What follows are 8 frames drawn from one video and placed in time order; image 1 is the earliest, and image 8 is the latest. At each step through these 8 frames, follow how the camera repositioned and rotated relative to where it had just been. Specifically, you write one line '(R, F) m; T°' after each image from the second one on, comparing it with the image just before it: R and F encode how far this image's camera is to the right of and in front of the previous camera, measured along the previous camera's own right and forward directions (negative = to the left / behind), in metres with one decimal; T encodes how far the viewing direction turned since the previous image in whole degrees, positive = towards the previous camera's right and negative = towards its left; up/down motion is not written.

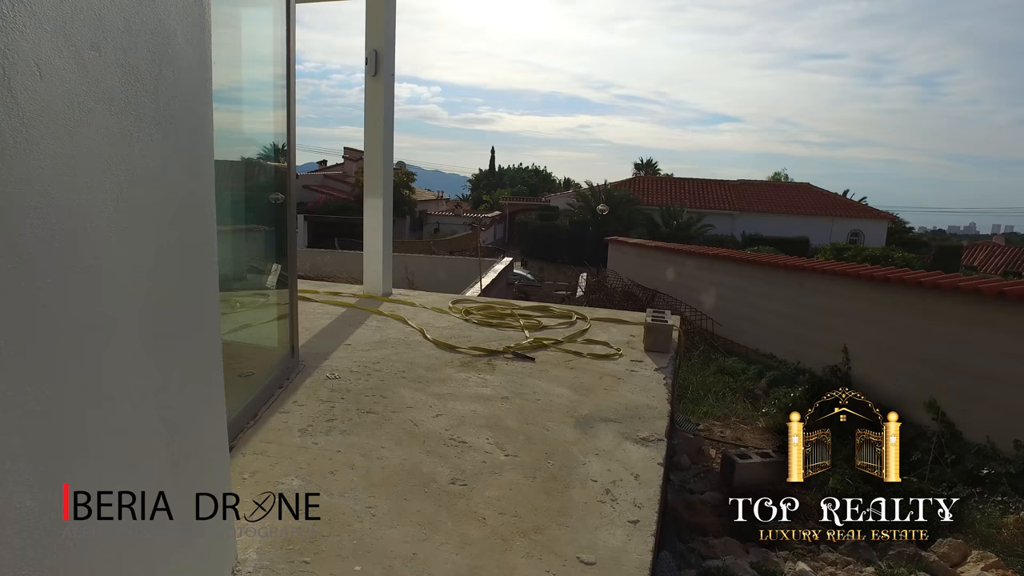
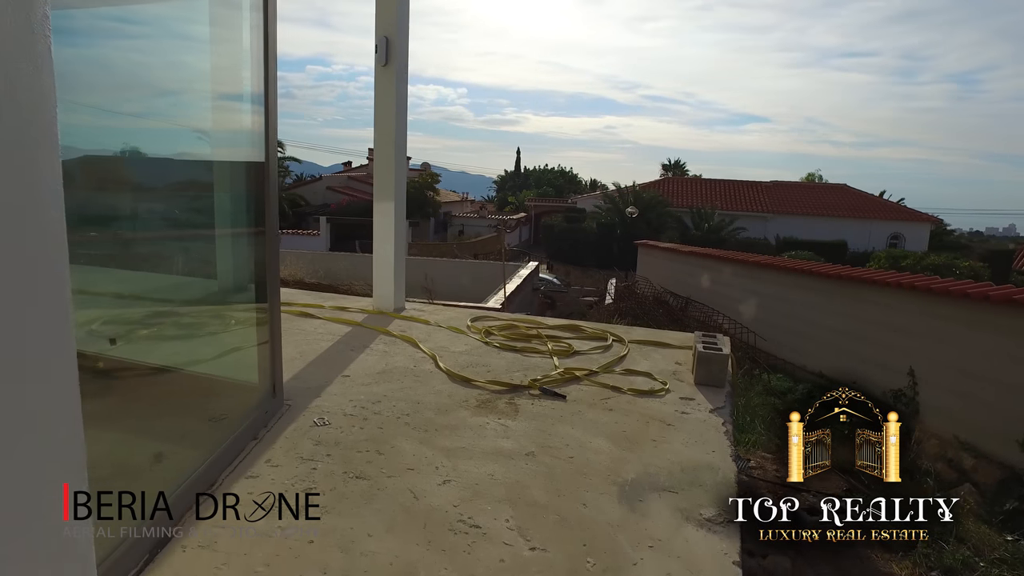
(0.0, +0.6) m; -2°
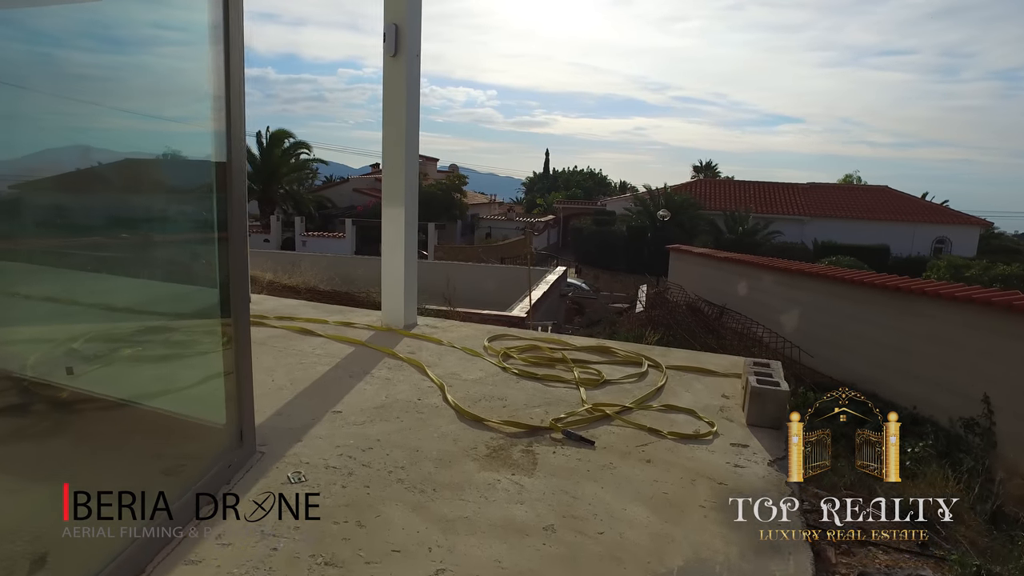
(0.0, +0.5) m; -2°
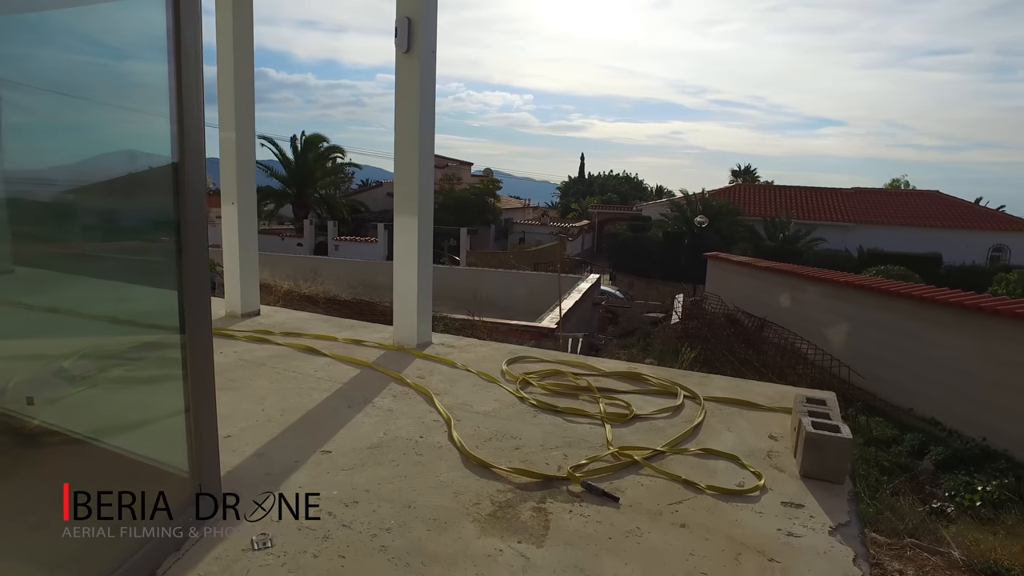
(+0.1, +0.4) m; -3°
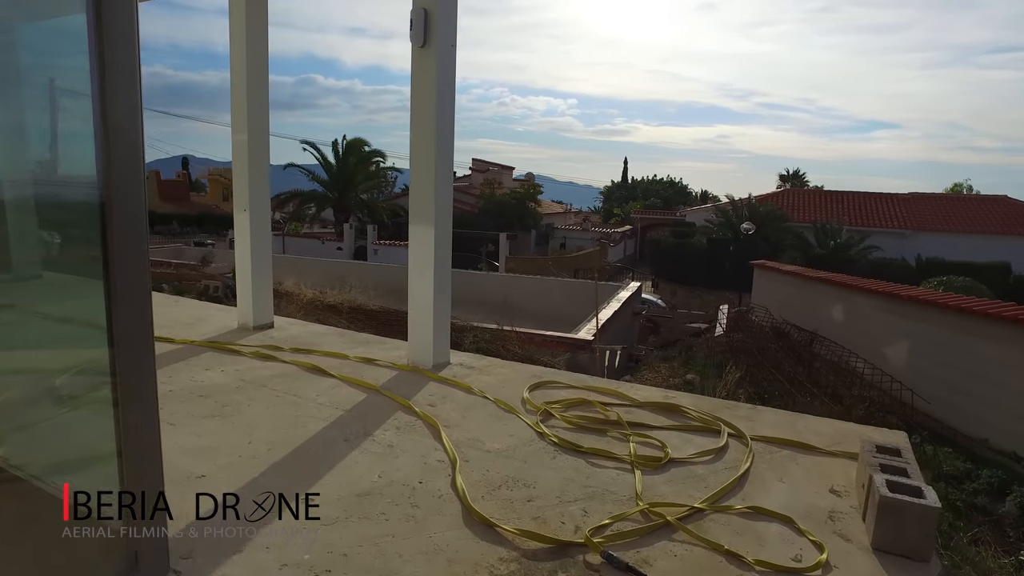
(+0.1, +0.4) m; -3°
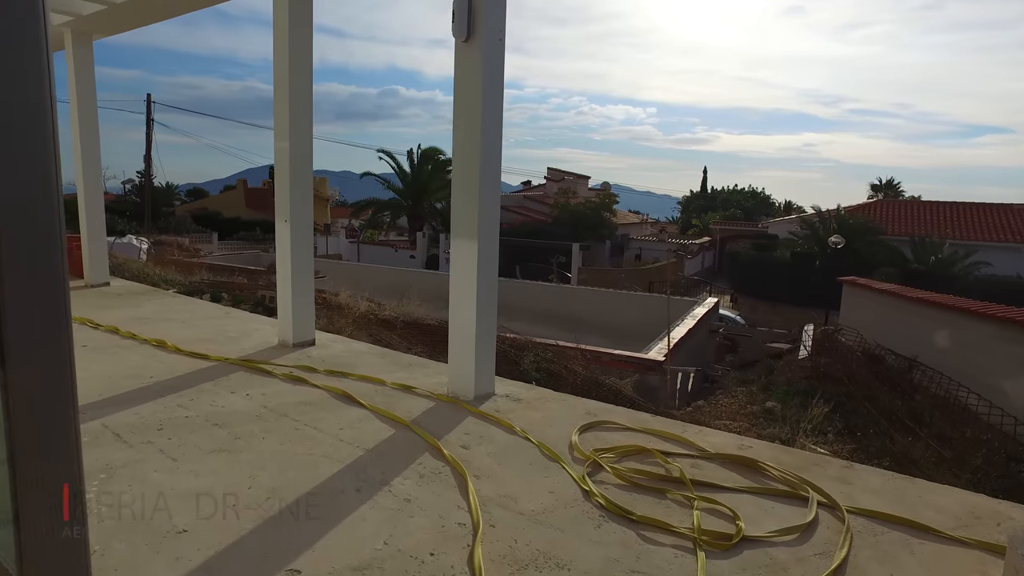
(+0.1, +0.4) m; -6°
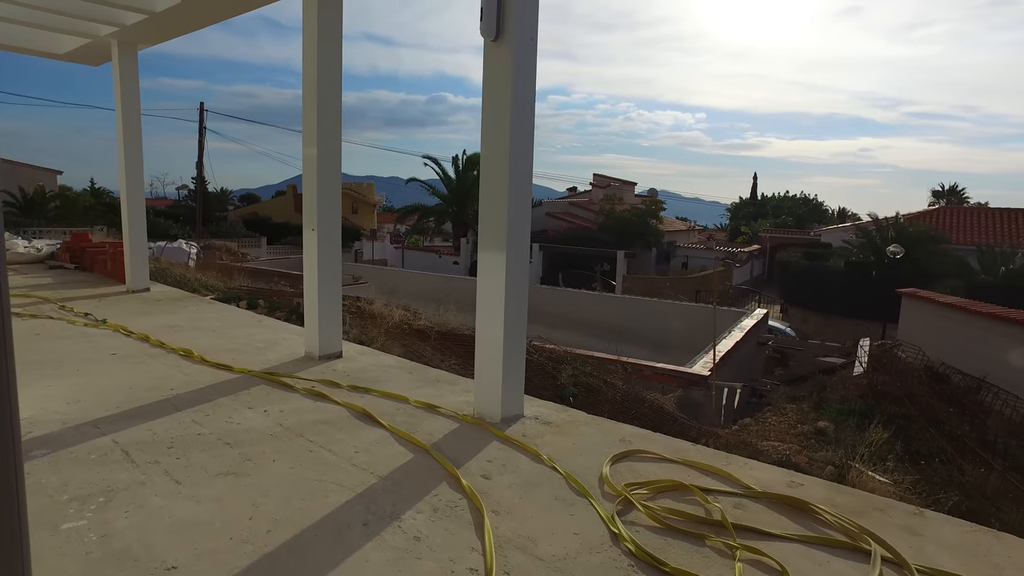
(+0.1, +0.2) m; -4°
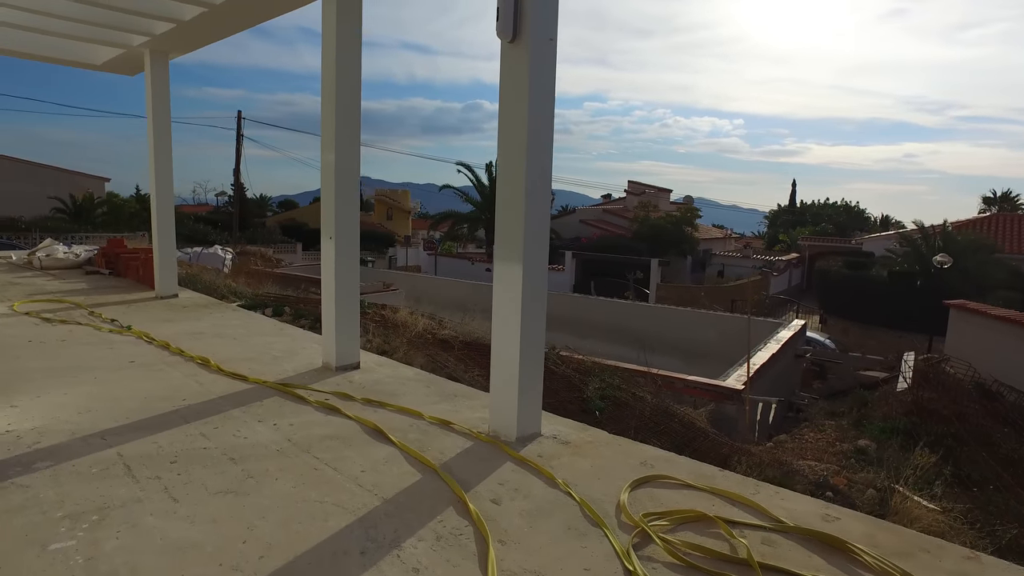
(+0.1, +0.1) m; -3°
